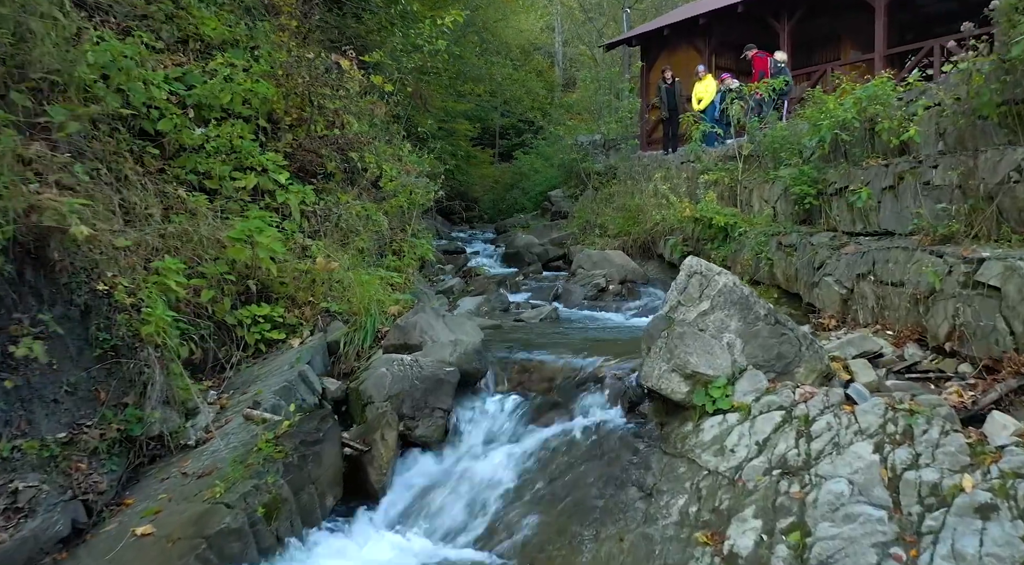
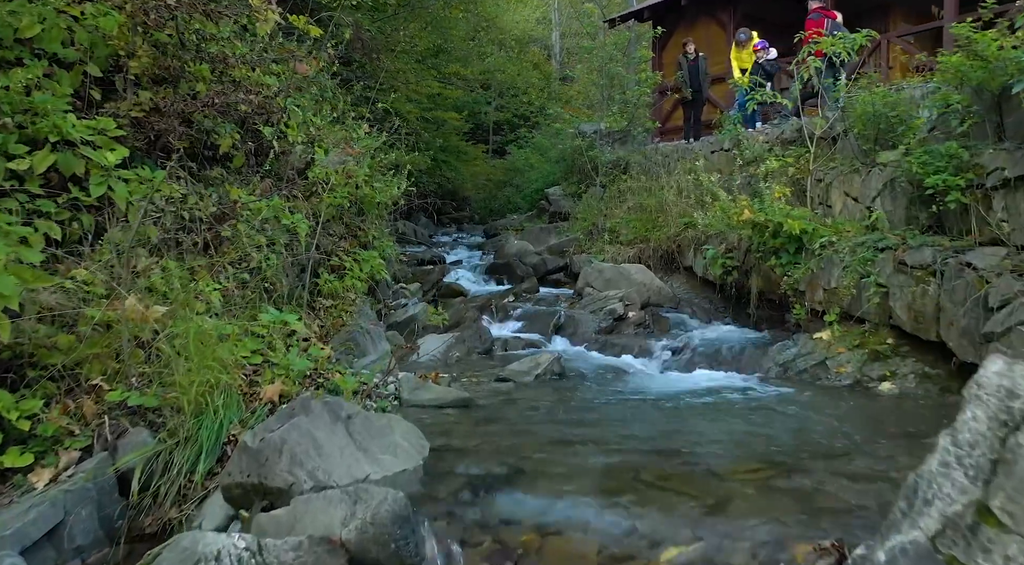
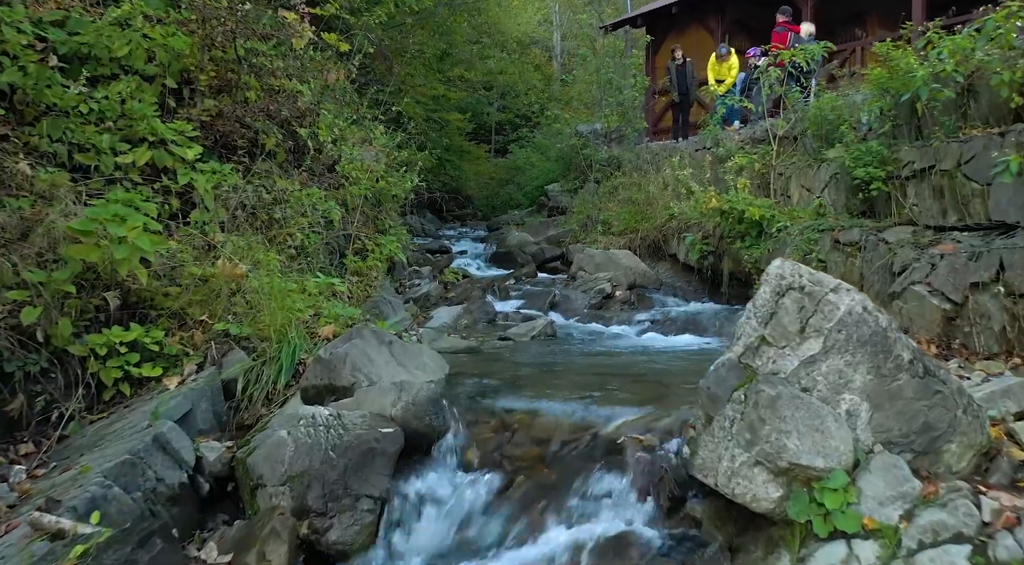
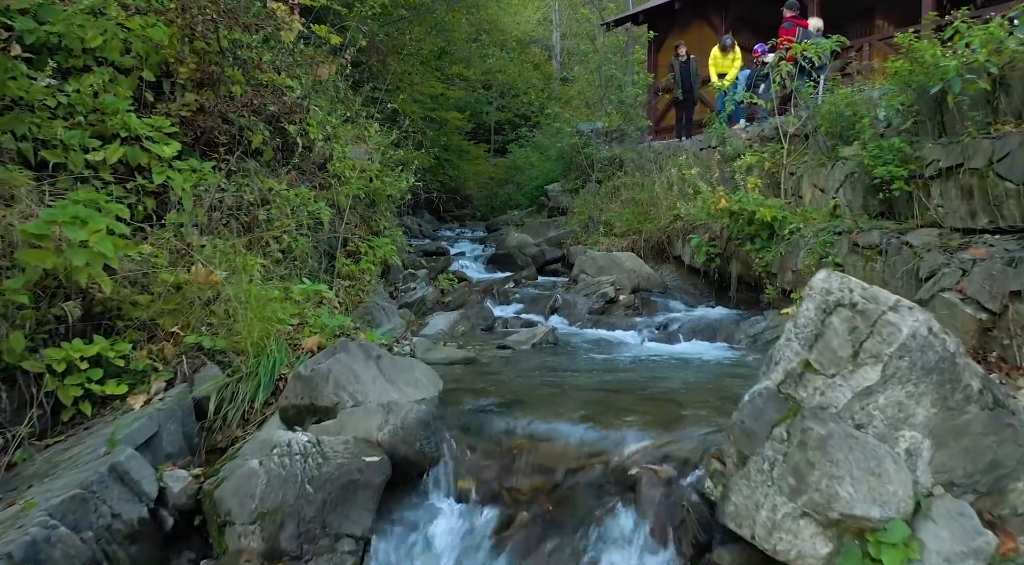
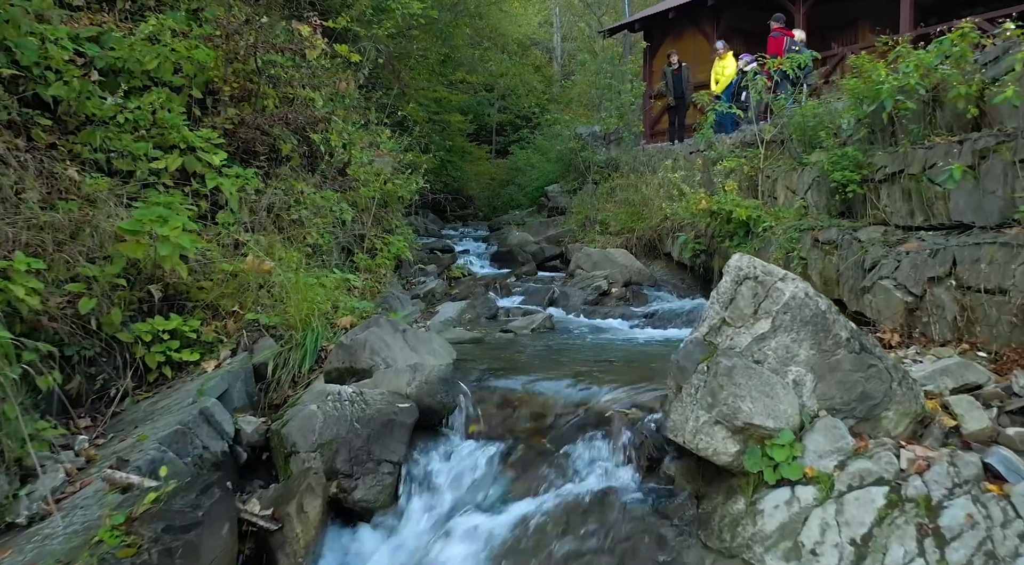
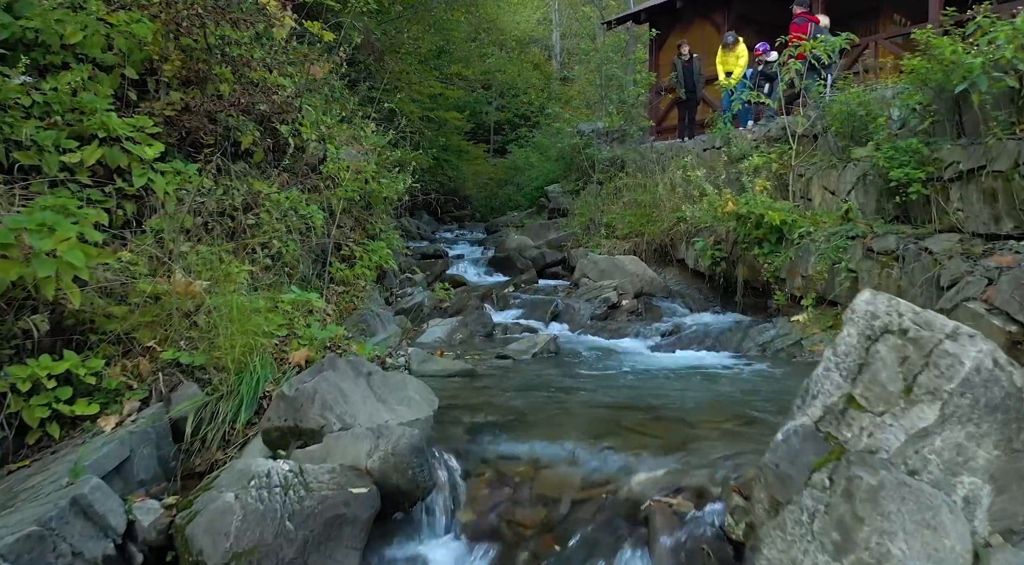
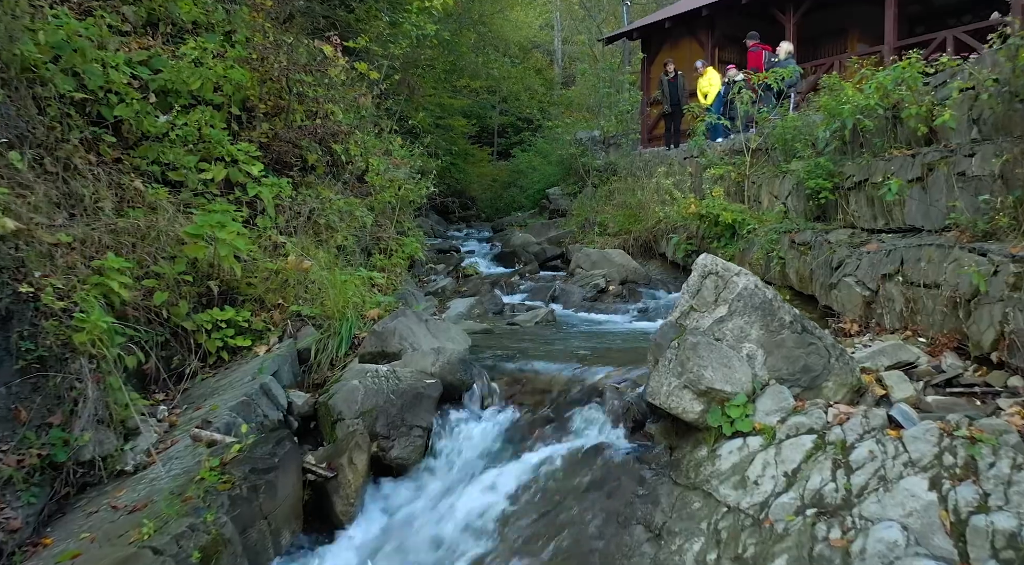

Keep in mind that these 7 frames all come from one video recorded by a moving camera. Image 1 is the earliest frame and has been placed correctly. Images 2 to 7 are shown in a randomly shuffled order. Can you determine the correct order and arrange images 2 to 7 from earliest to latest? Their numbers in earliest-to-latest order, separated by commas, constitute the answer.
7, 5, 3, 4, 6, 2
